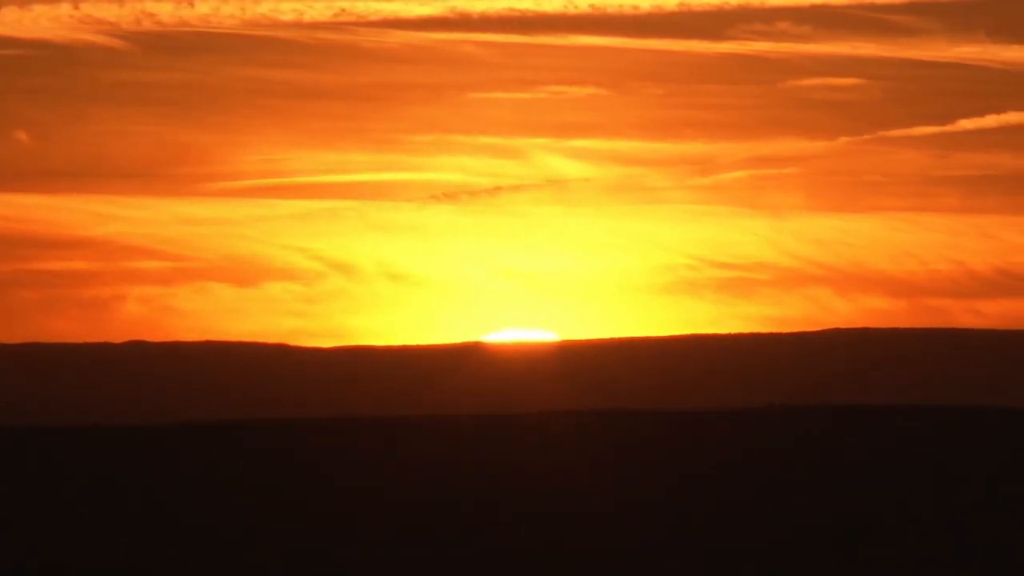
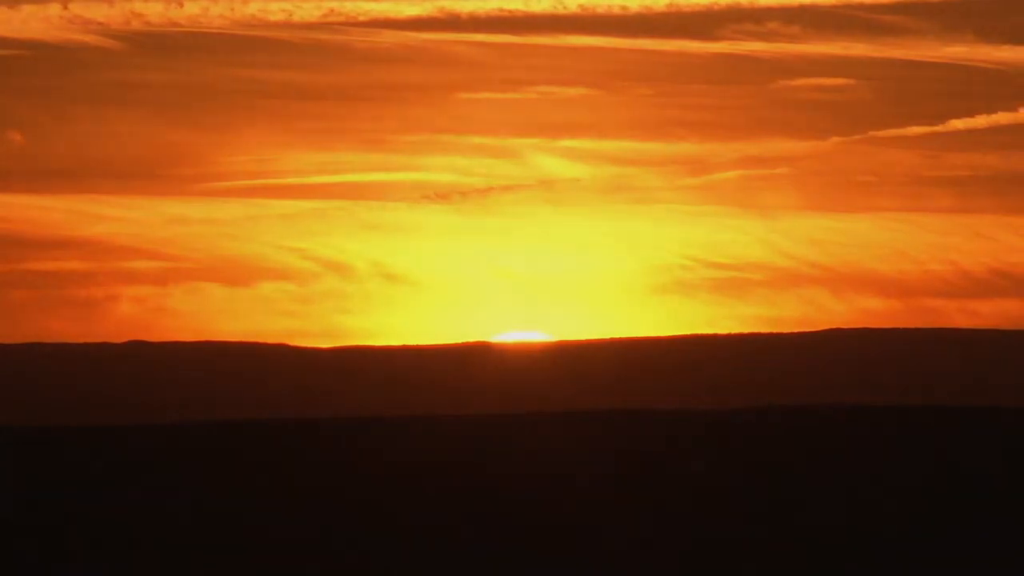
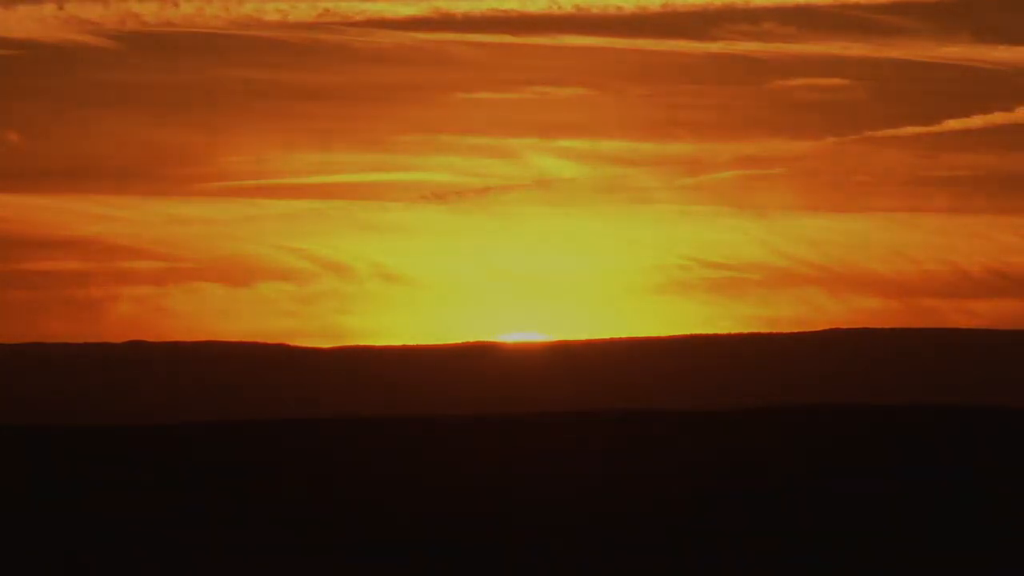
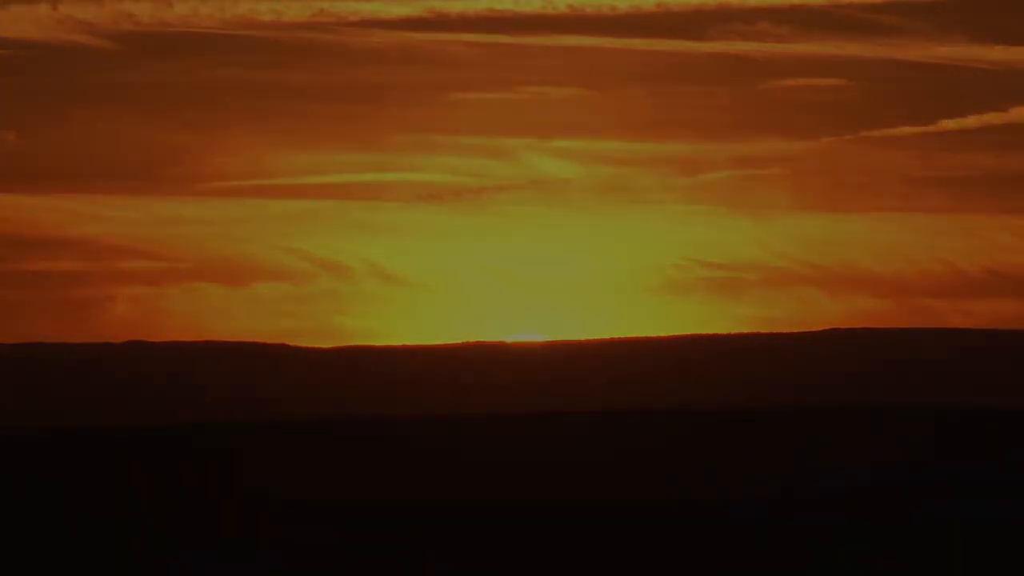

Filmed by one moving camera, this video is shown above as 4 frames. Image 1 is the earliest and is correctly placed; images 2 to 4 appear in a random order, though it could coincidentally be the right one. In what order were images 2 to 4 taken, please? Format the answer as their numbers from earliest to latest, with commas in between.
2, 3, 4
